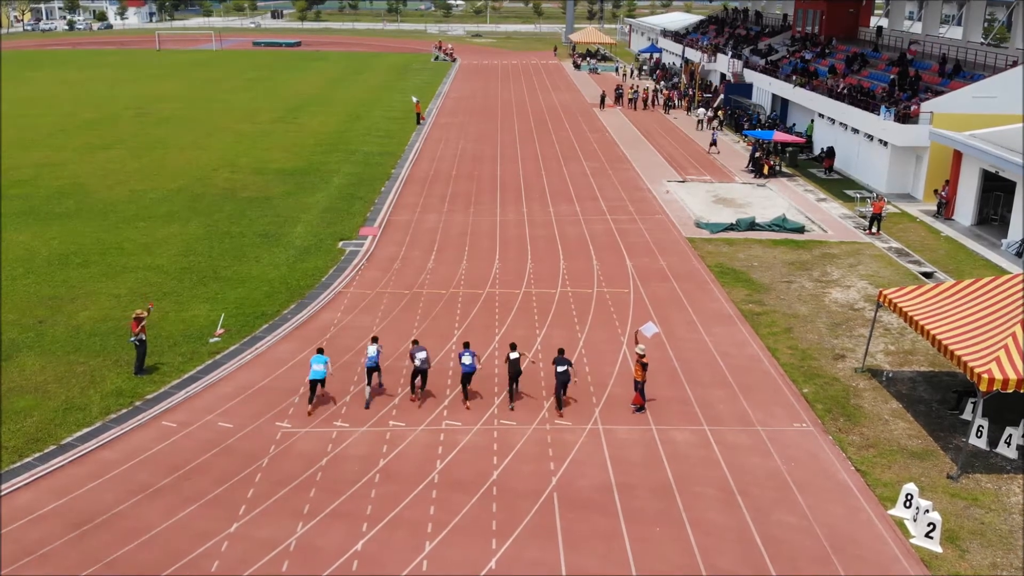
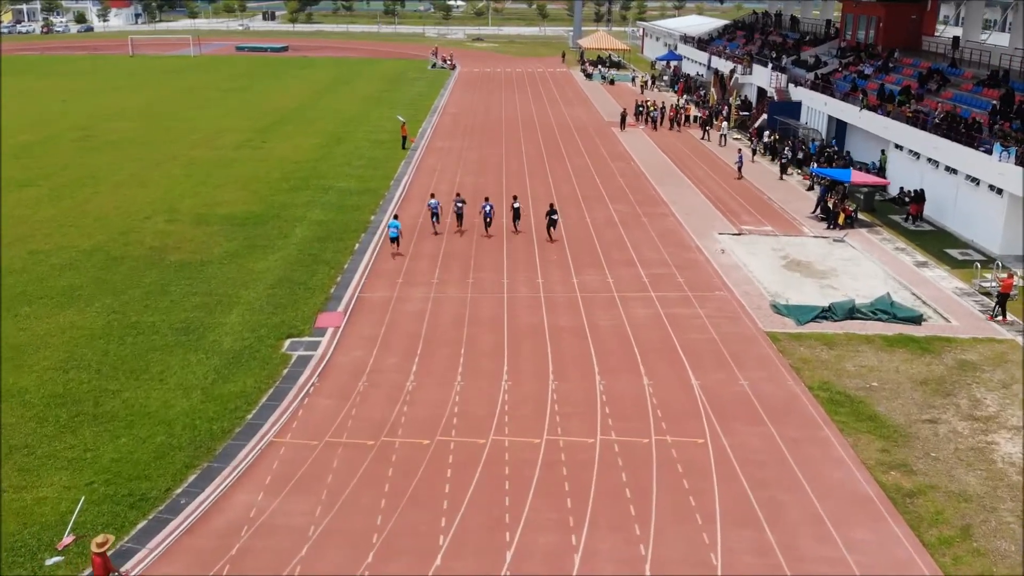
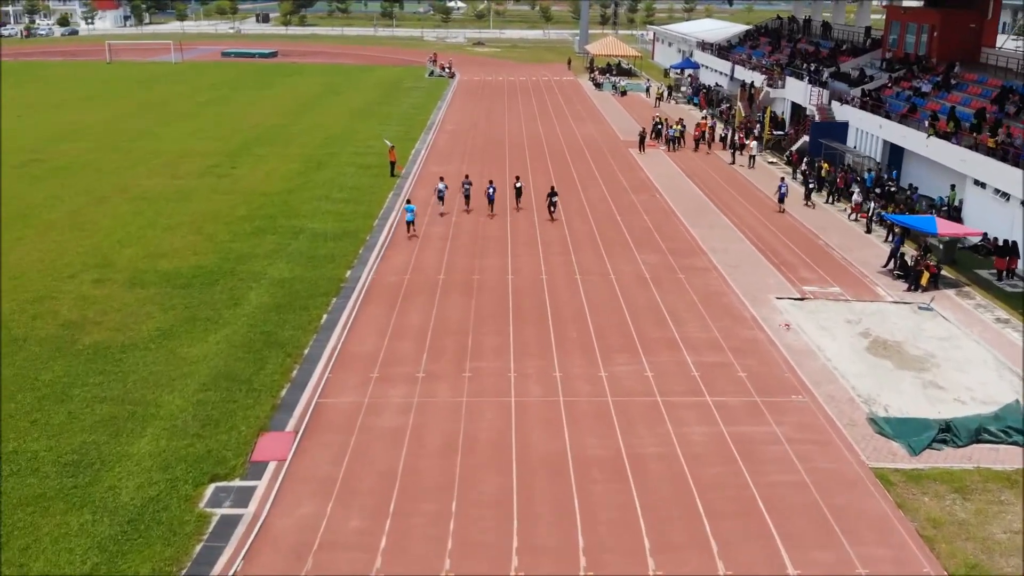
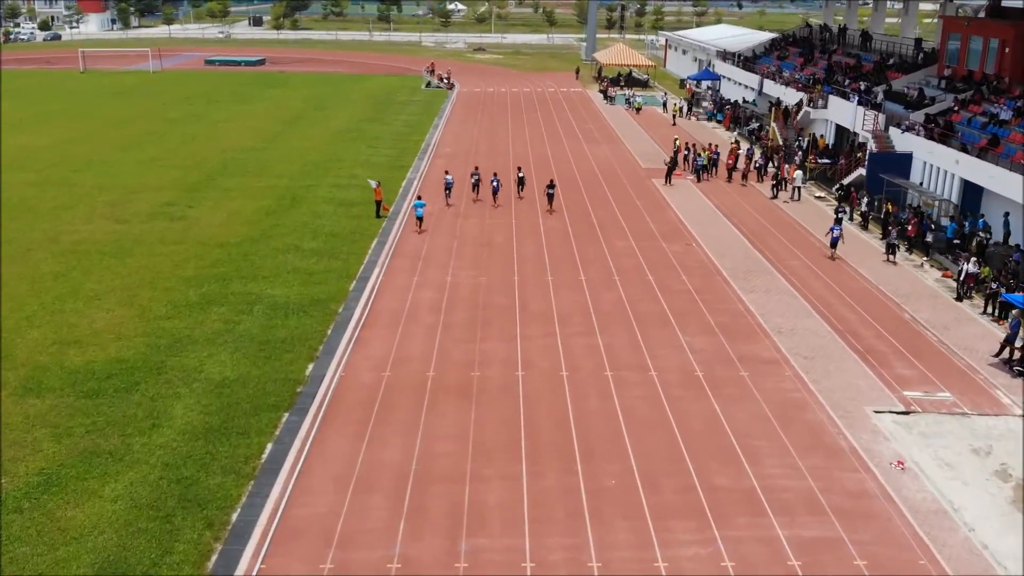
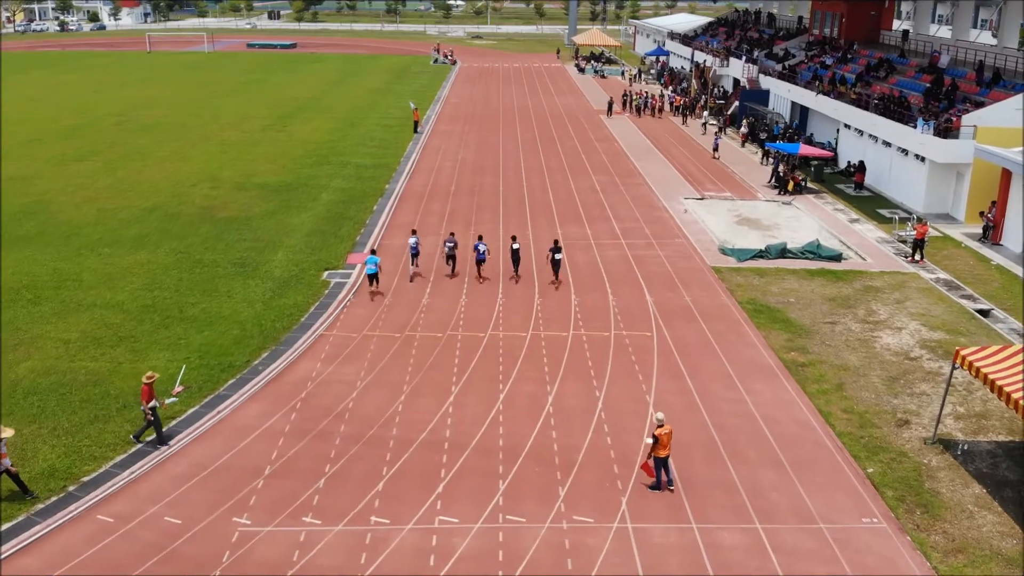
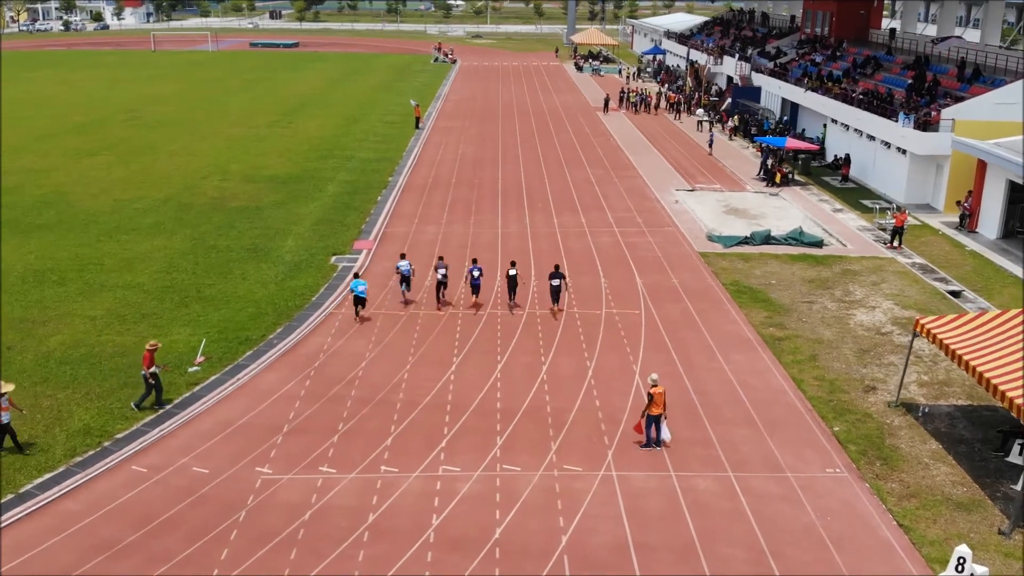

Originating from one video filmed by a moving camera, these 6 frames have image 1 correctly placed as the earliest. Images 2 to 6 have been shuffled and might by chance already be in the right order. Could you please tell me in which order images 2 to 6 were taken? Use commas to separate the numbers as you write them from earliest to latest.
6, 5, 2, 3, 4
